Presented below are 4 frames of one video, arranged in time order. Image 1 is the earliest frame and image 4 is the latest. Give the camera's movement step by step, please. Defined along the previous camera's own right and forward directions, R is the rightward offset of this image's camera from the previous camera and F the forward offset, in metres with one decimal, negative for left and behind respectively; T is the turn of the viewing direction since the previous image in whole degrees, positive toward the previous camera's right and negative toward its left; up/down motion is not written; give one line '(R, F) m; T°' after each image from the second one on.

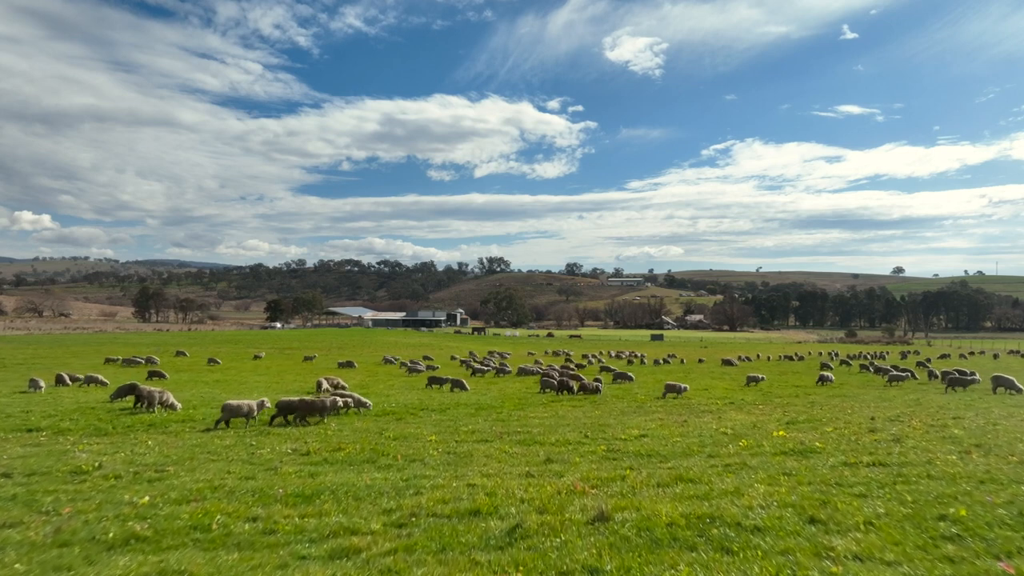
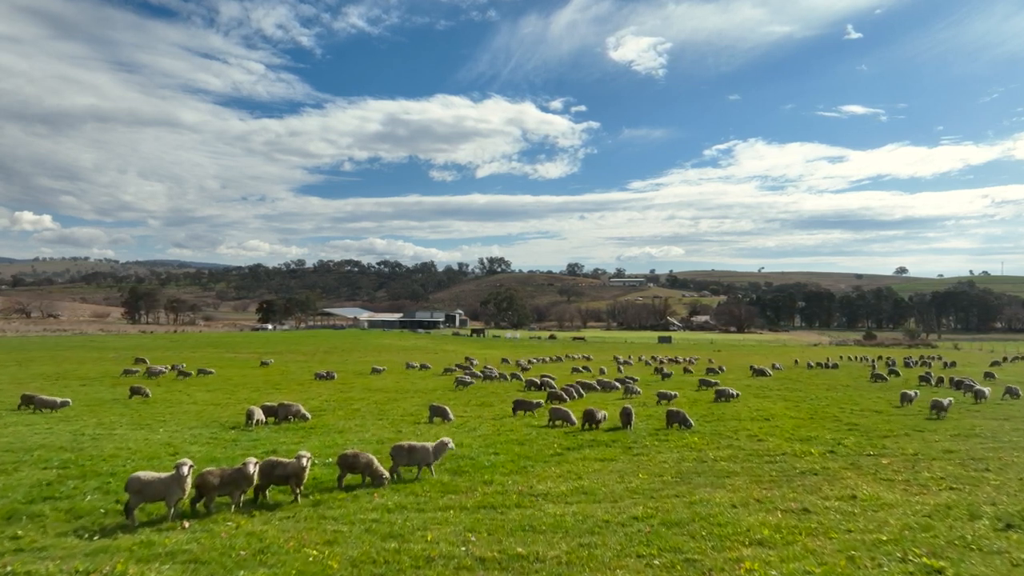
(+0.1, +9.0) m; 0°
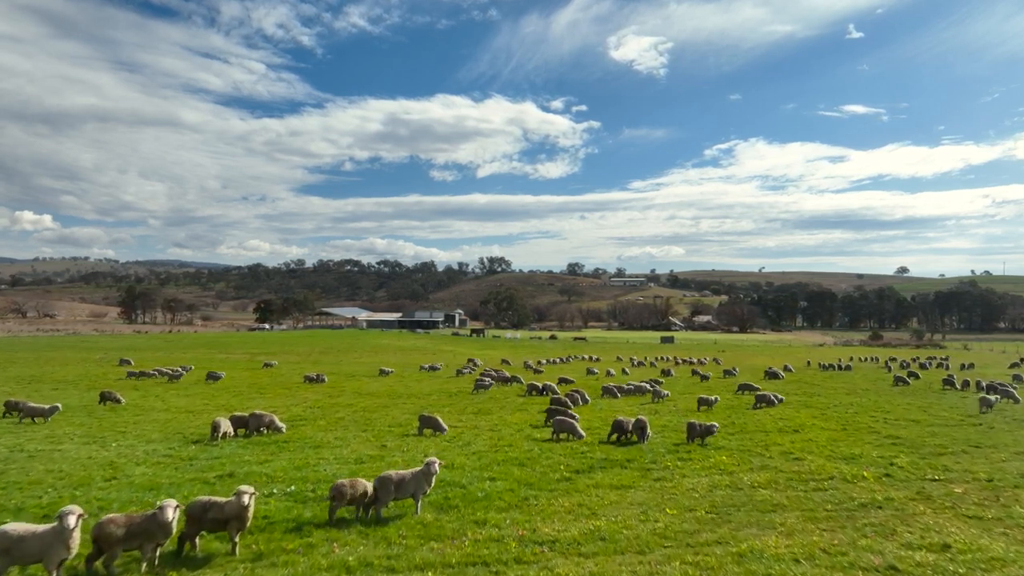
(0.0, +3.0) m; 0°
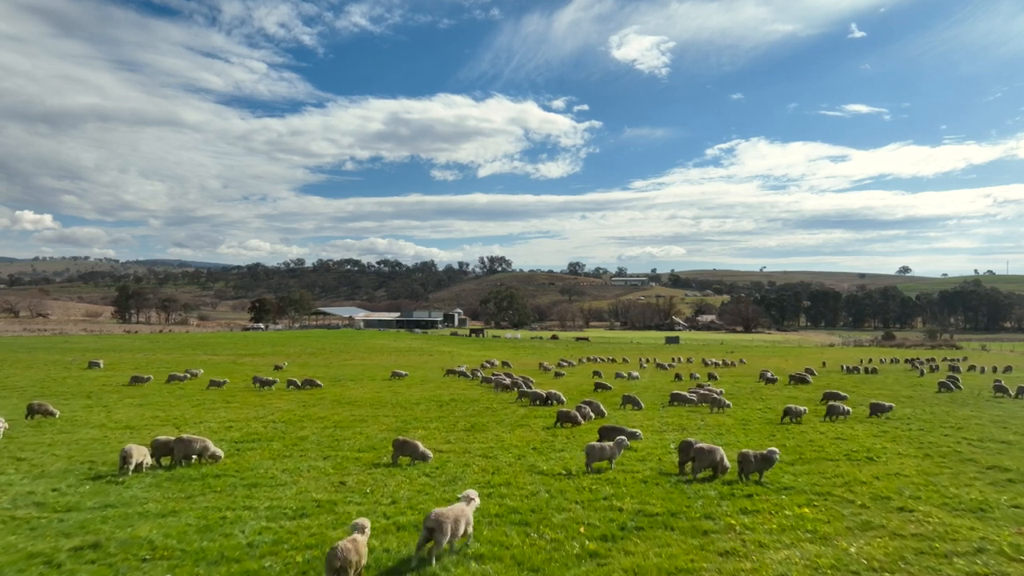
(+0.1, +5.3) m; 0°
